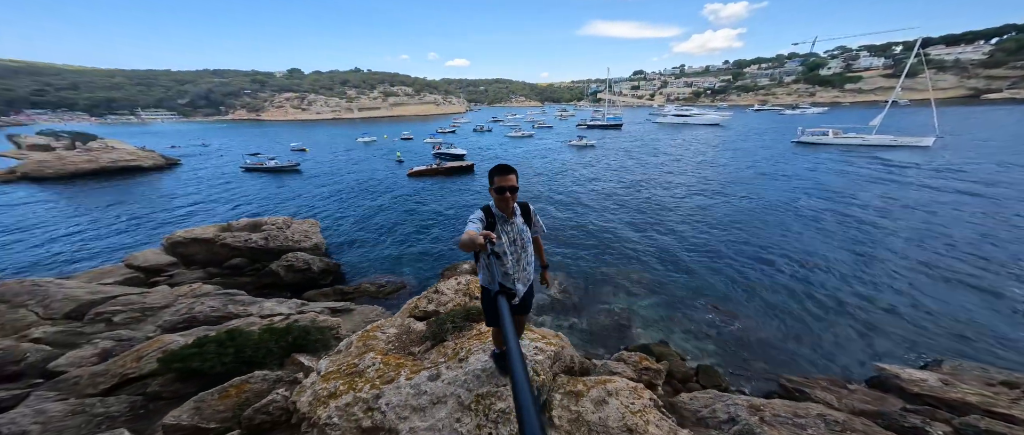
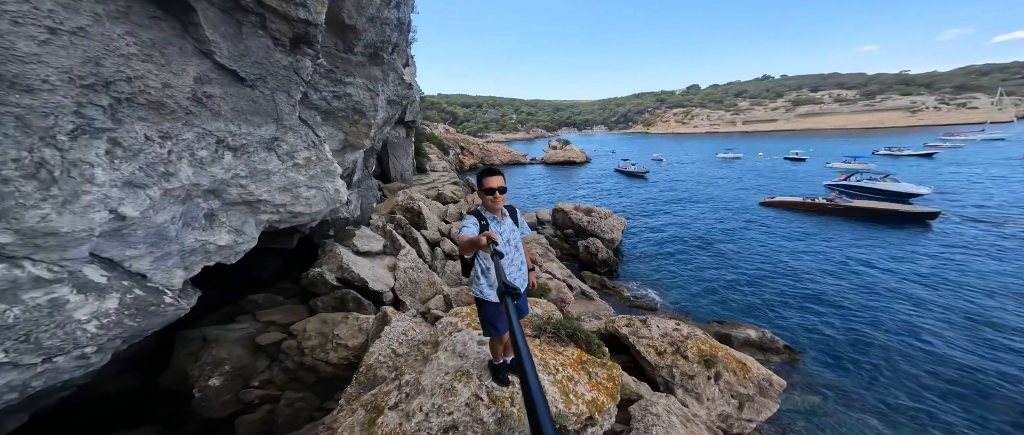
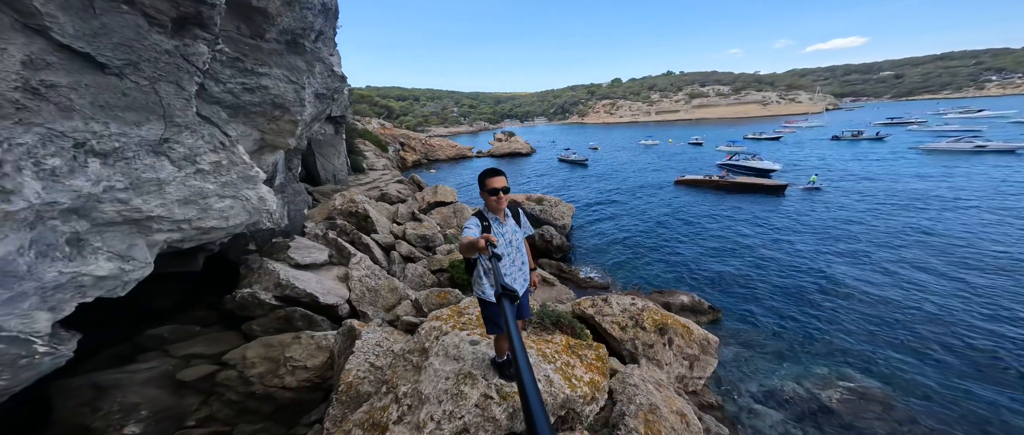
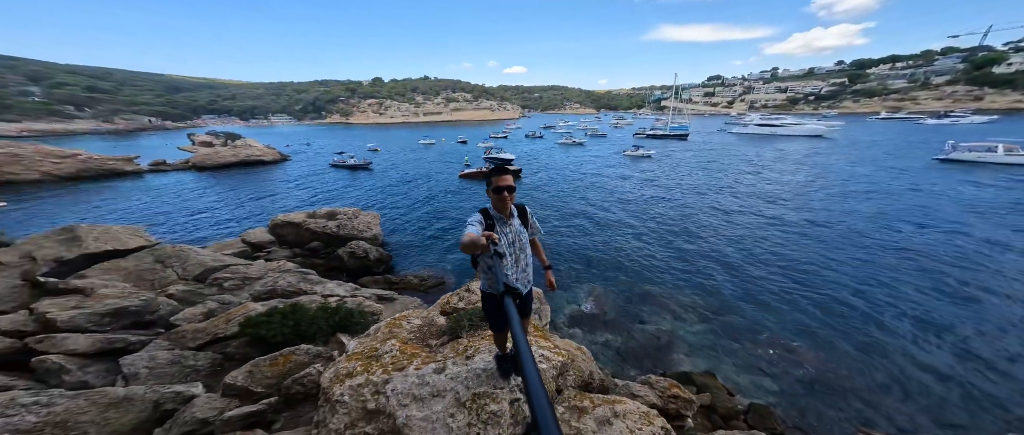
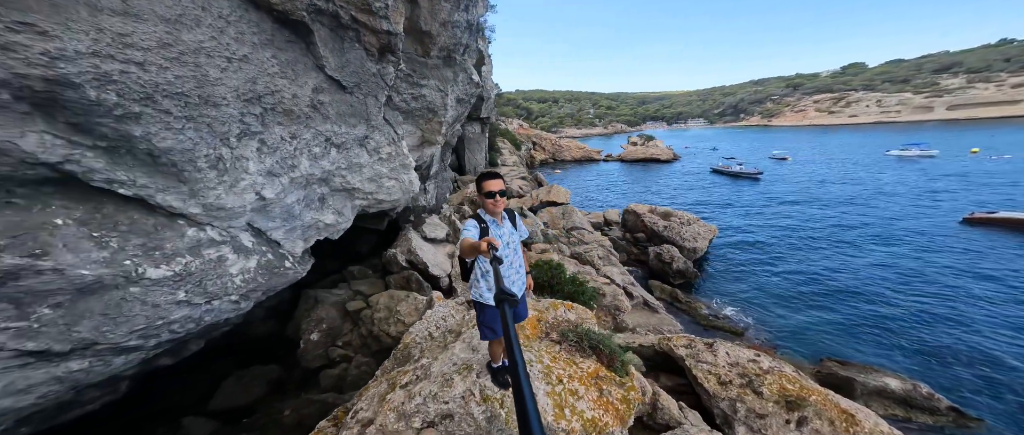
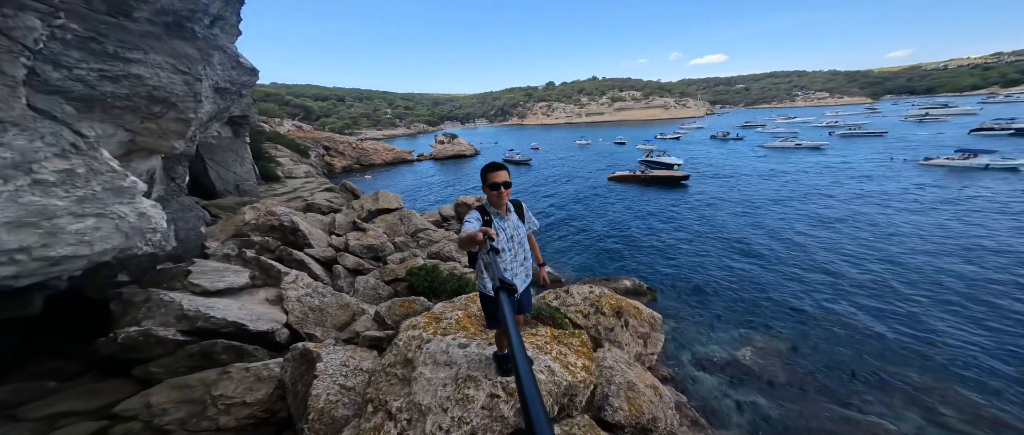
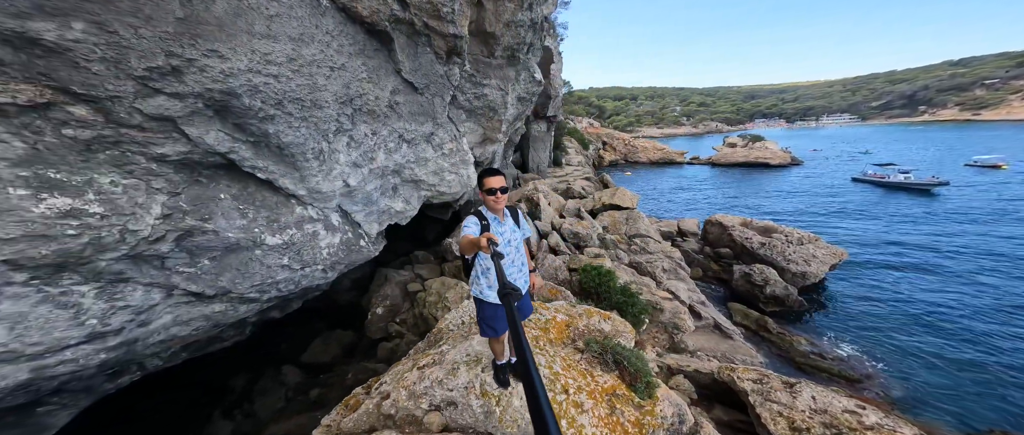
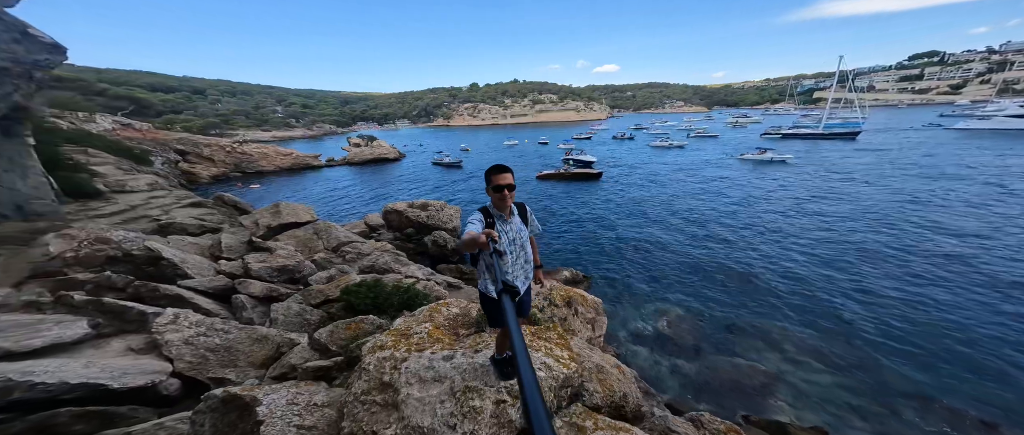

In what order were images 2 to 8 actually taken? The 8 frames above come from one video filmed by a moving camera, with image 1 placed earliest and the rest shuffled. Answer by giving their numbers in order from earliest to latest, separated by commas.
4, 8, 6, 3, 2, 5, 7
